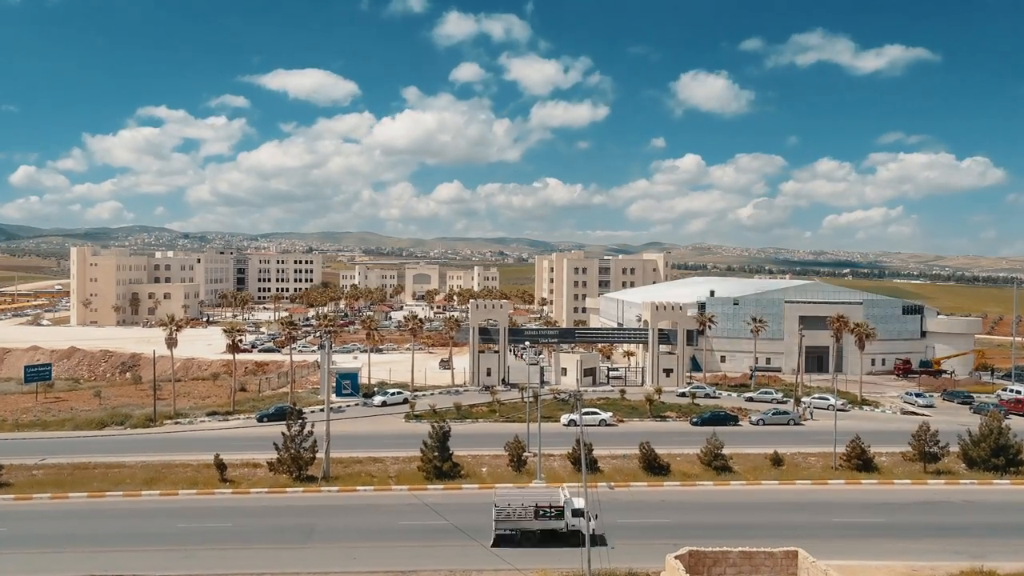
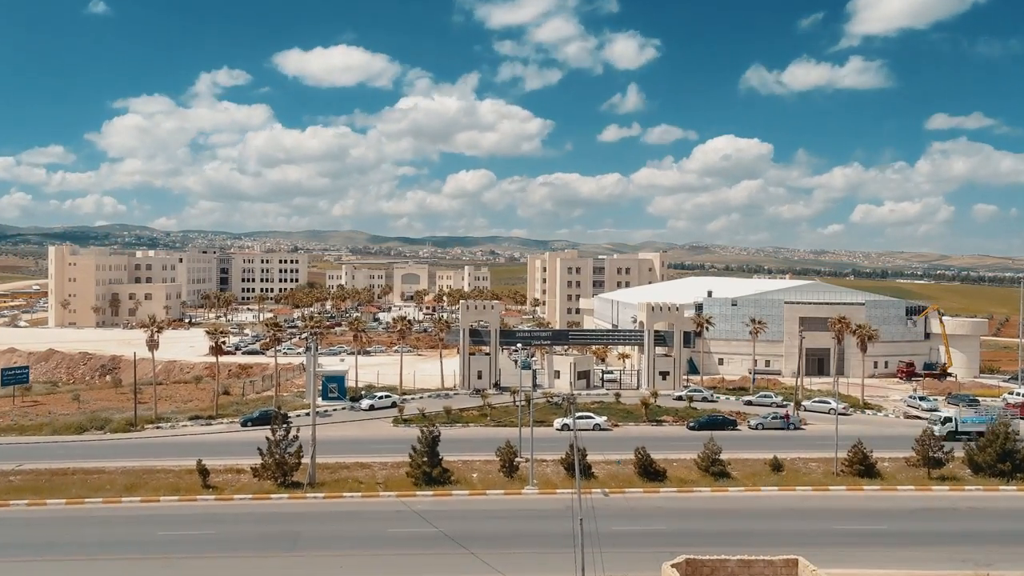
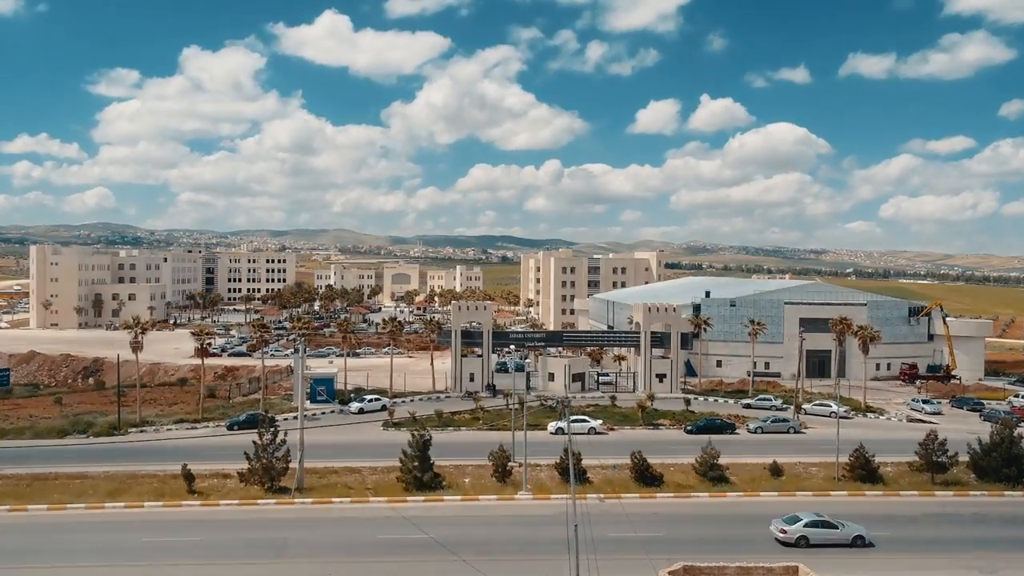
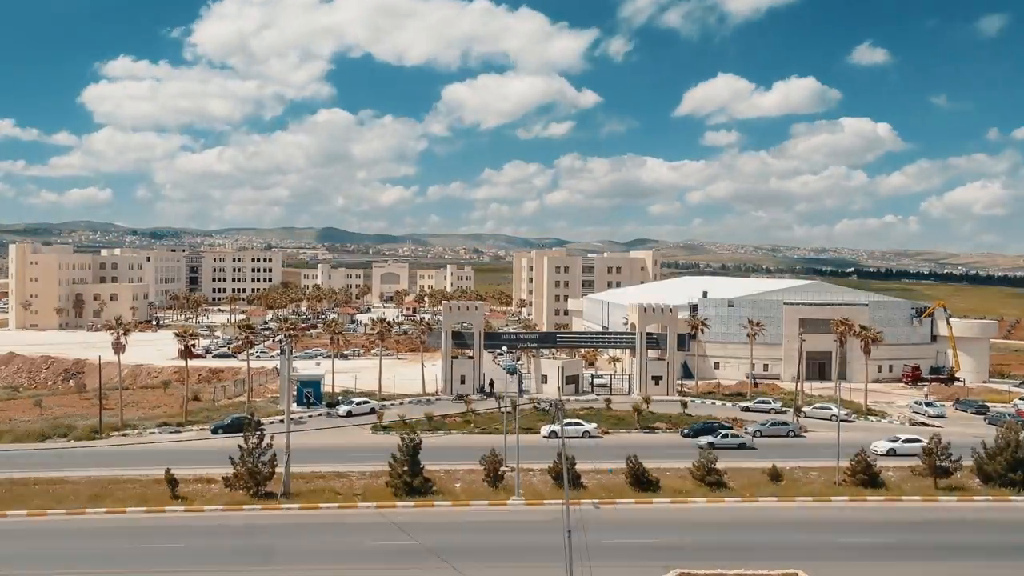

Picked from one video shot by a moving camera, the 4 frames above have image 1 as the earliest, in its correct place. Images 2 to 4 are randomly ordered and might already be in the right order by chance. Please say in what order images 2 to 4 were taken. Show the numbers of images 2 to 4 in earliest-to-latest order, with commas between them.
2, 3, 4
